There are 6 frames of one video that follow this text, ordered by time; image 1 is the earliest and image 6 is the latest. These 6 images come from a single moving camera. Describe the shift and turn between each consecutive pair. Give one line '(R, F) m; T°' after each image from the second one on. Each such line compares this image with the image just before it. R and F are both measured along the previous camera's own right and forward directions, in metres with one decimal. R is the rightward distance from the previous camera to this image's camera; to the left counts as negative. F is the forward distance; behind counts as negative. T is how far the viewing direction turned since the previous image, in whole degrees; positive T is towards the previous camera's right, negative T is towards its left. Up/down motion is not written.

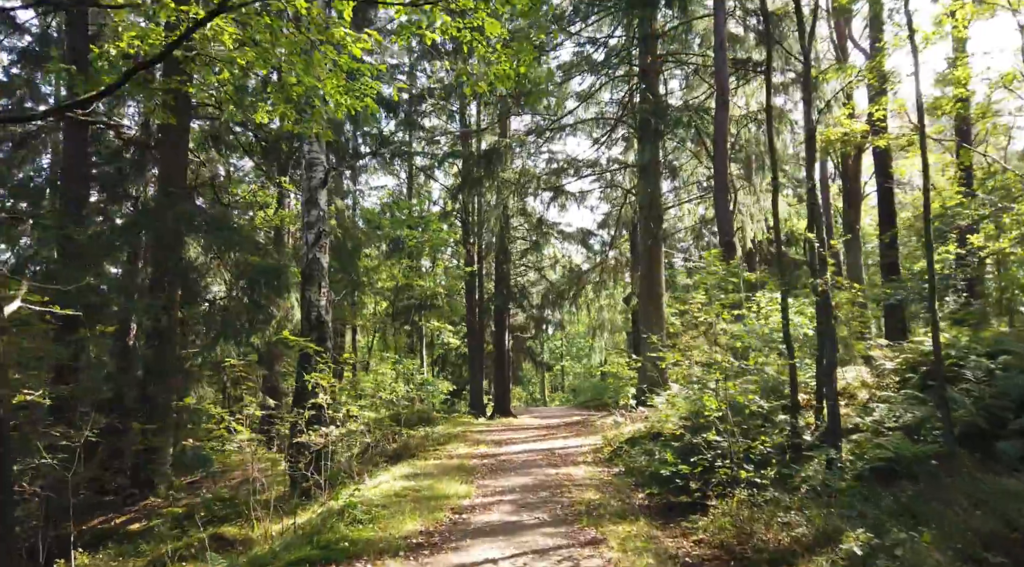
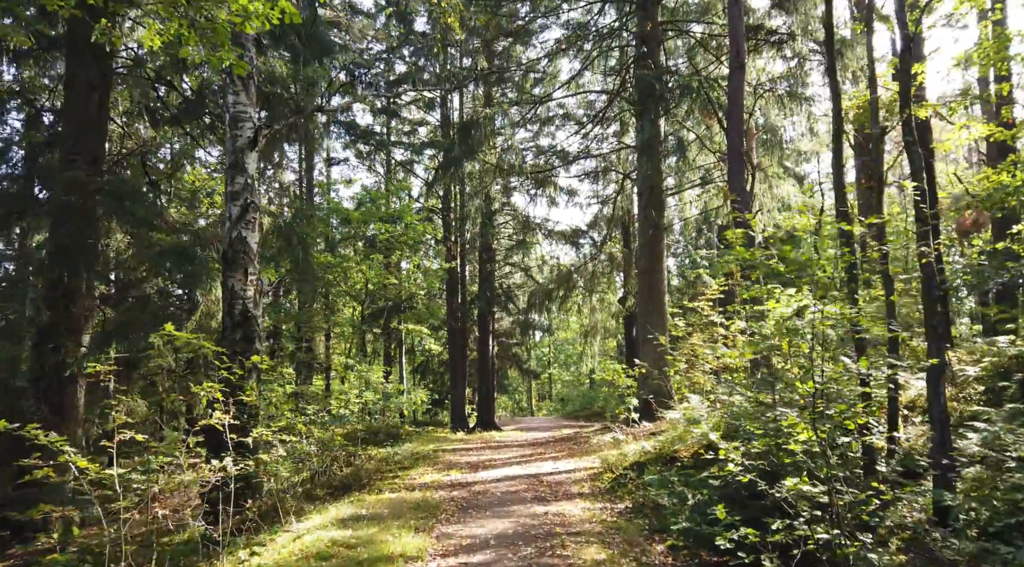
(+0.1, +2.0) m; +1°
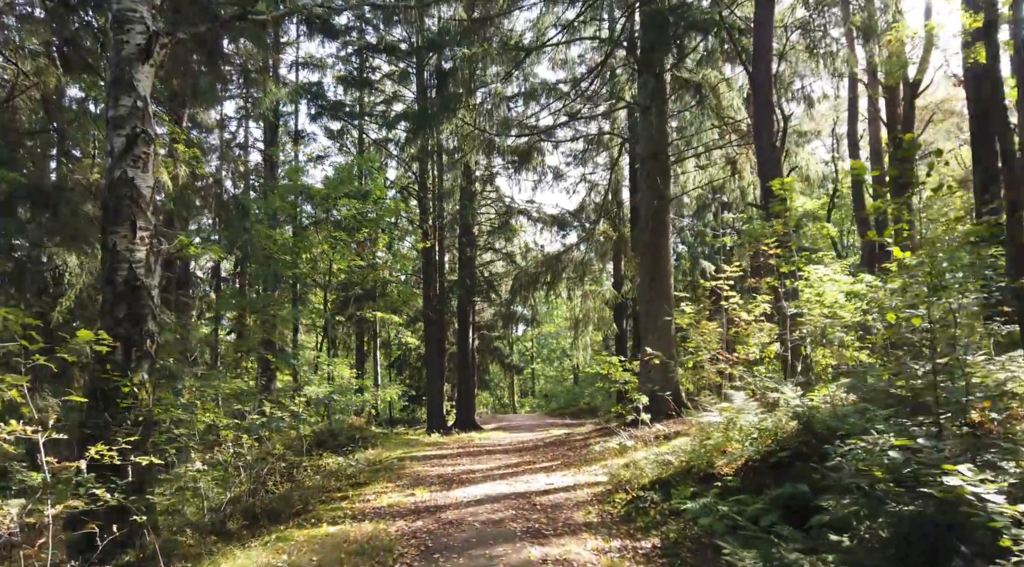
(0.0, +2.0) m; +1°
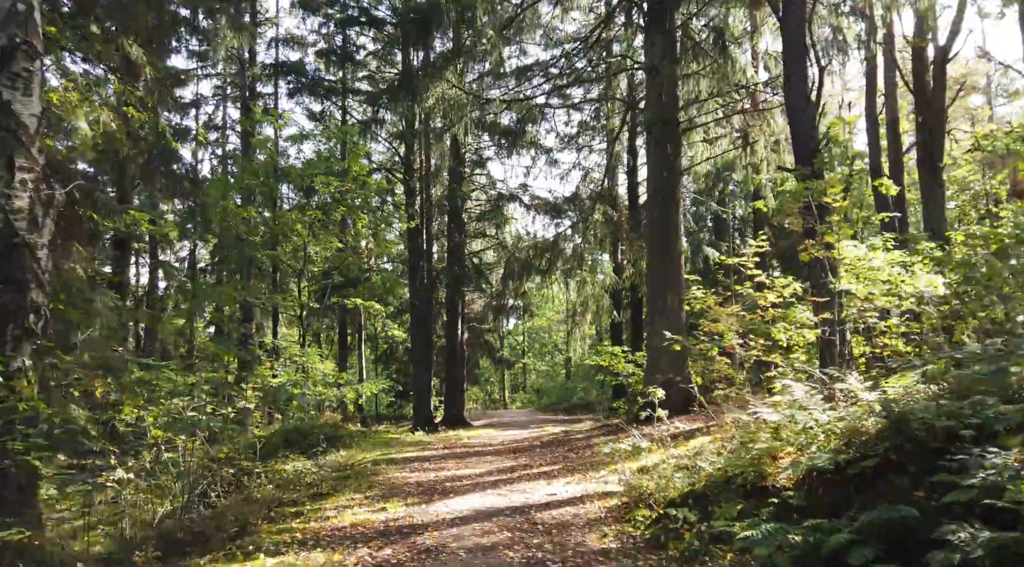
(0.0, +1.3) m; +1°
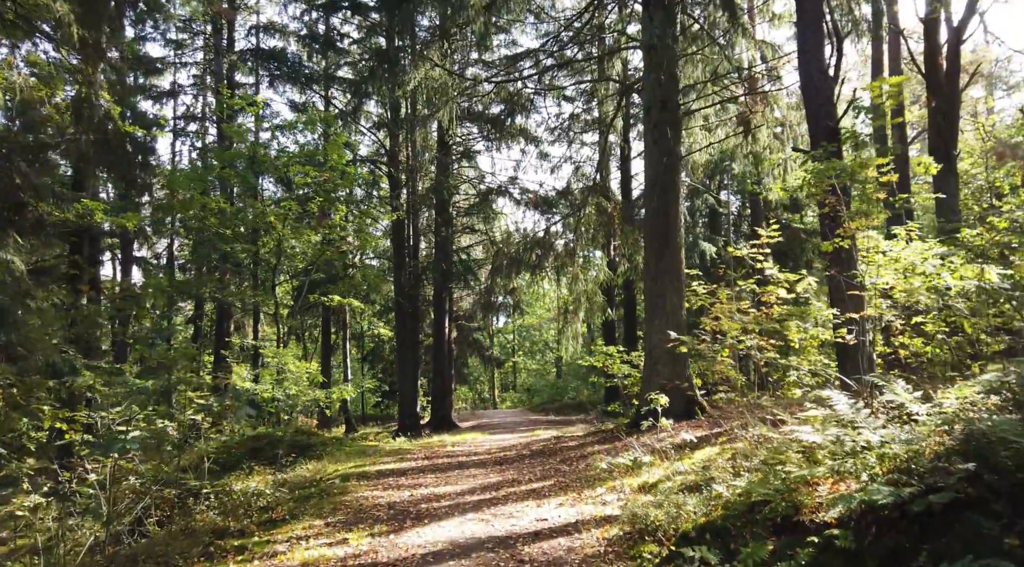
(0.0, +0.8) m; +1°
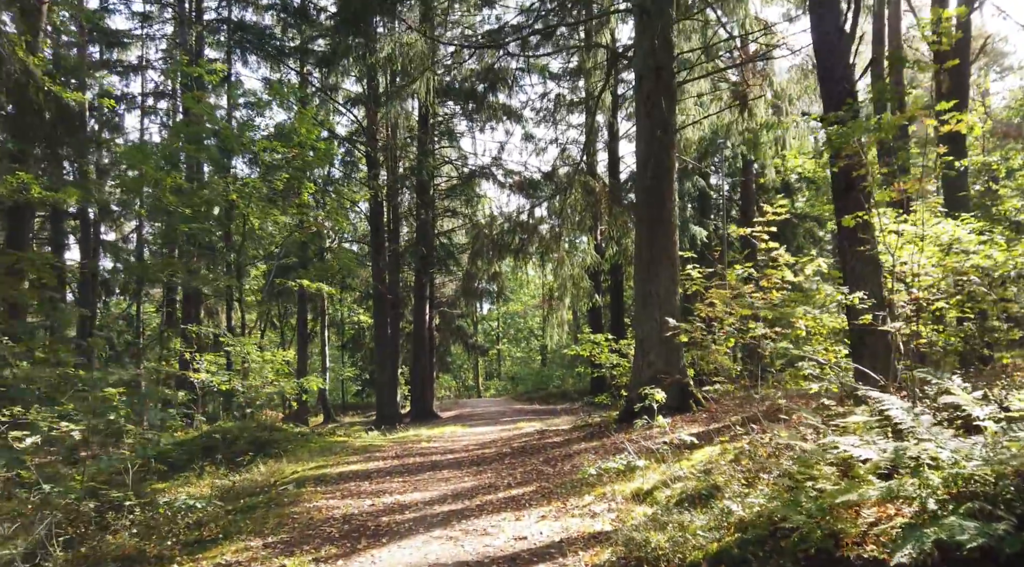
(+0.1, +0.8) m; +1°
